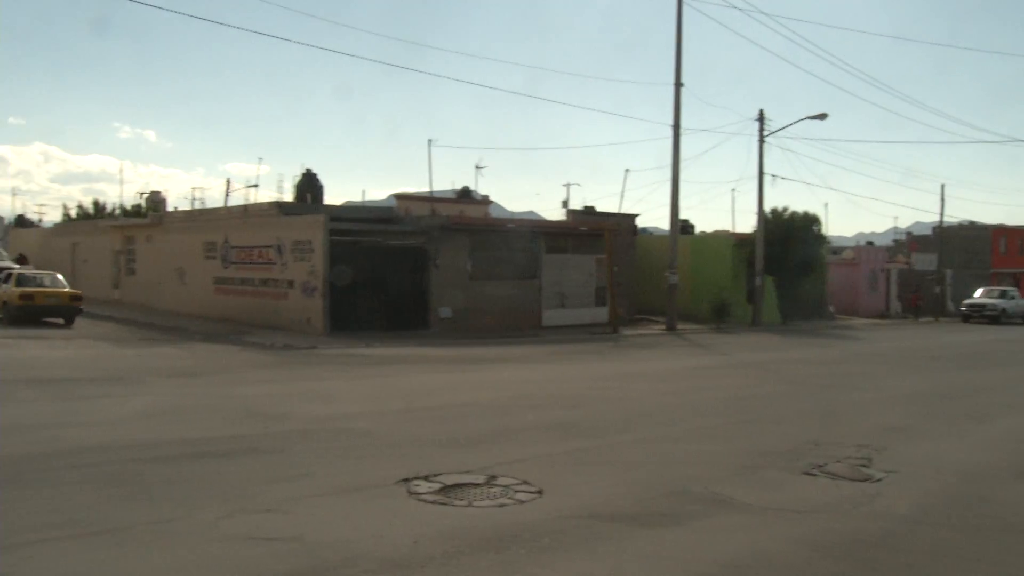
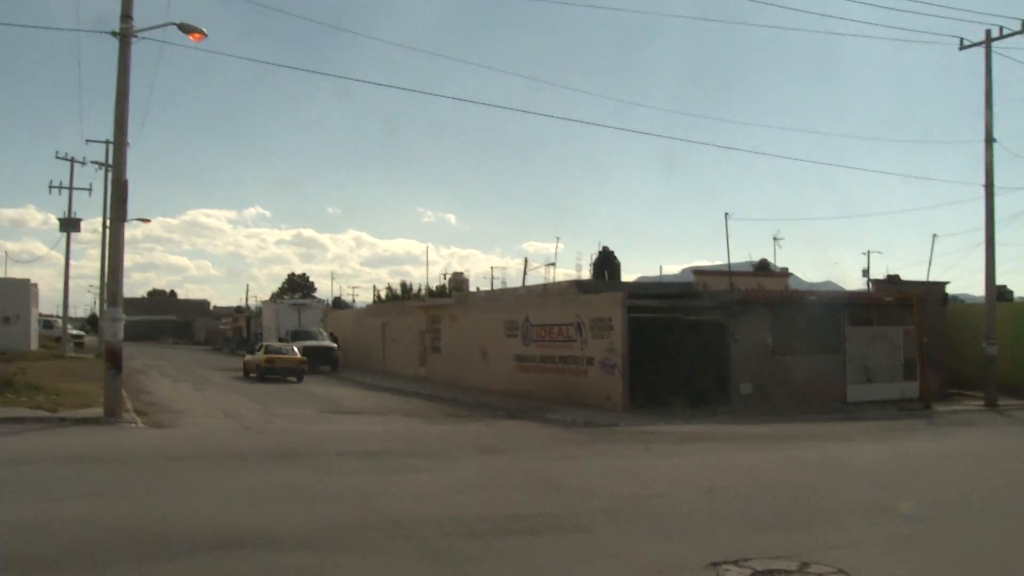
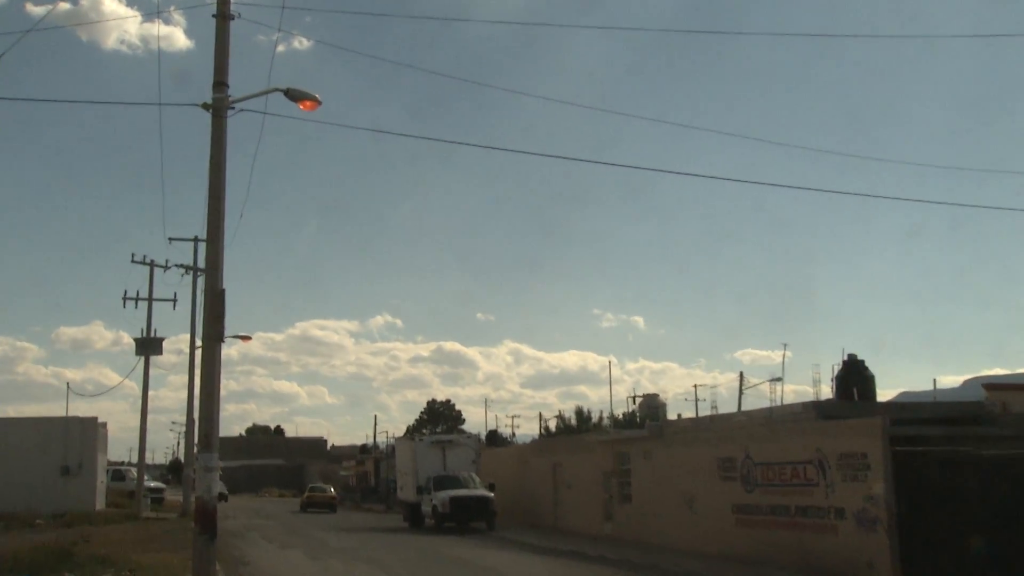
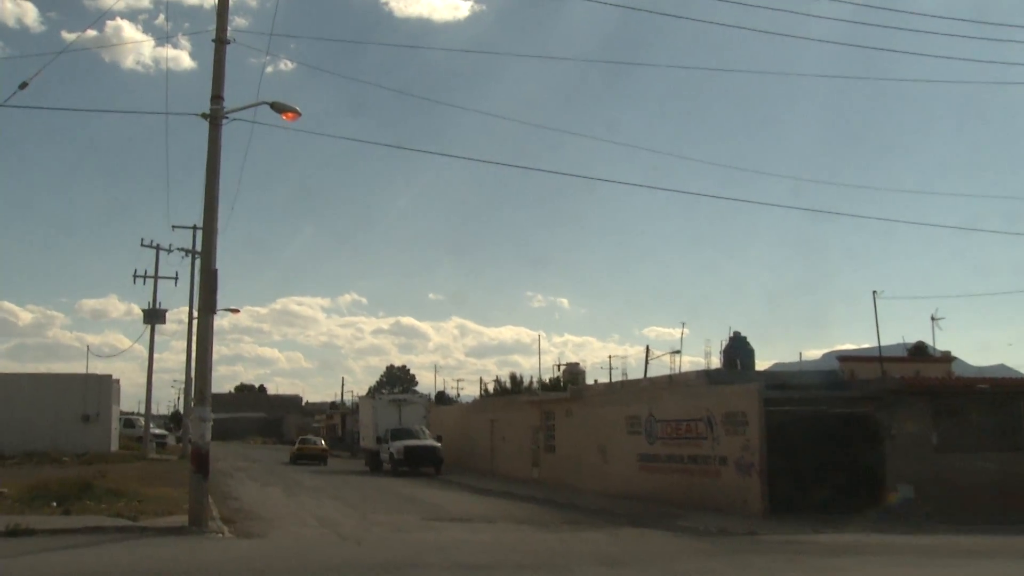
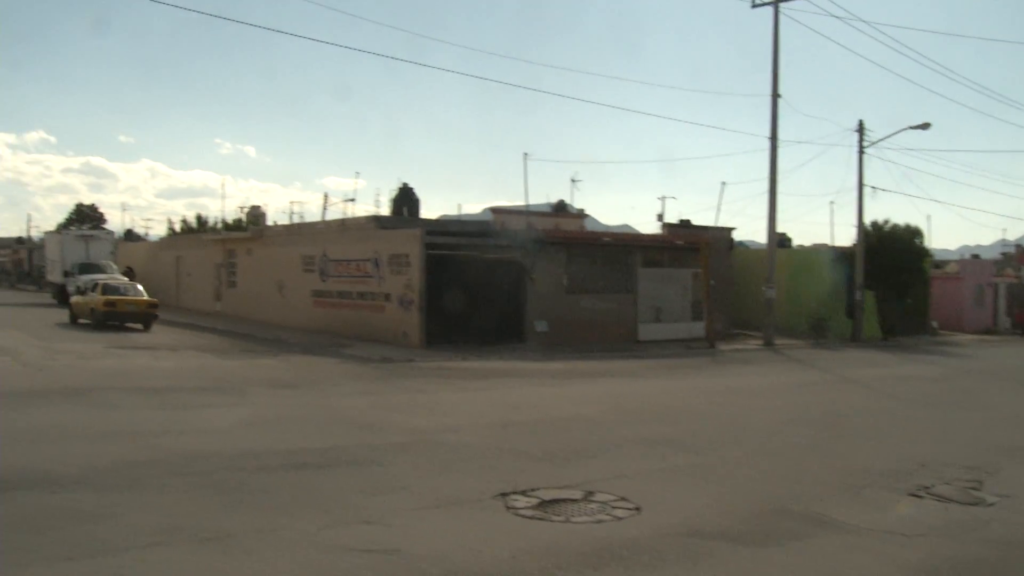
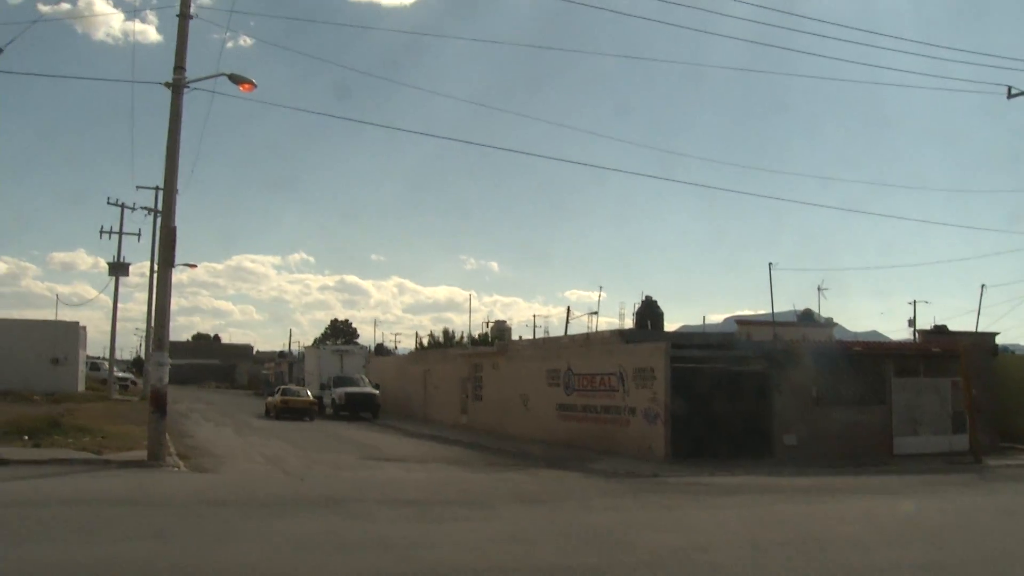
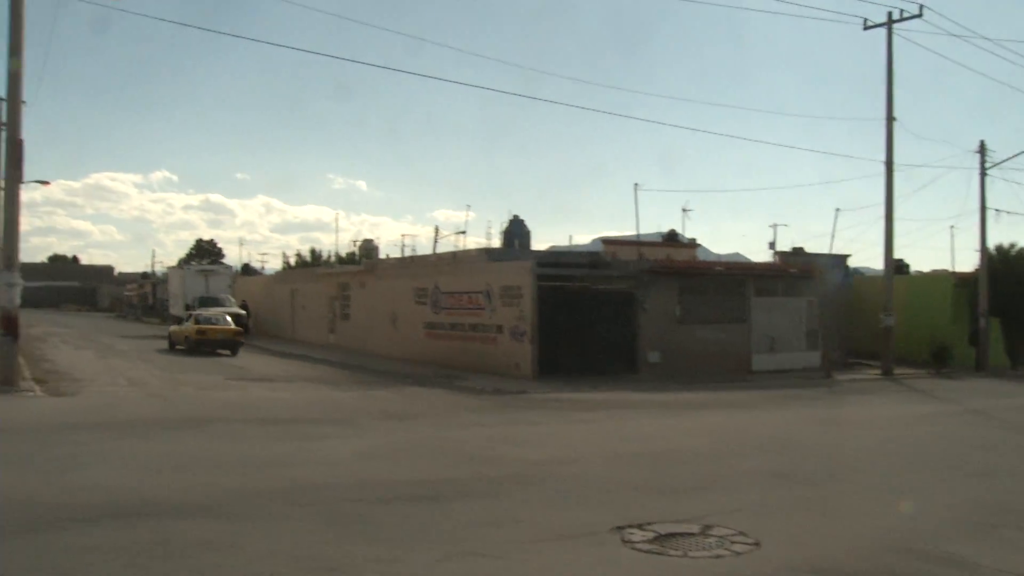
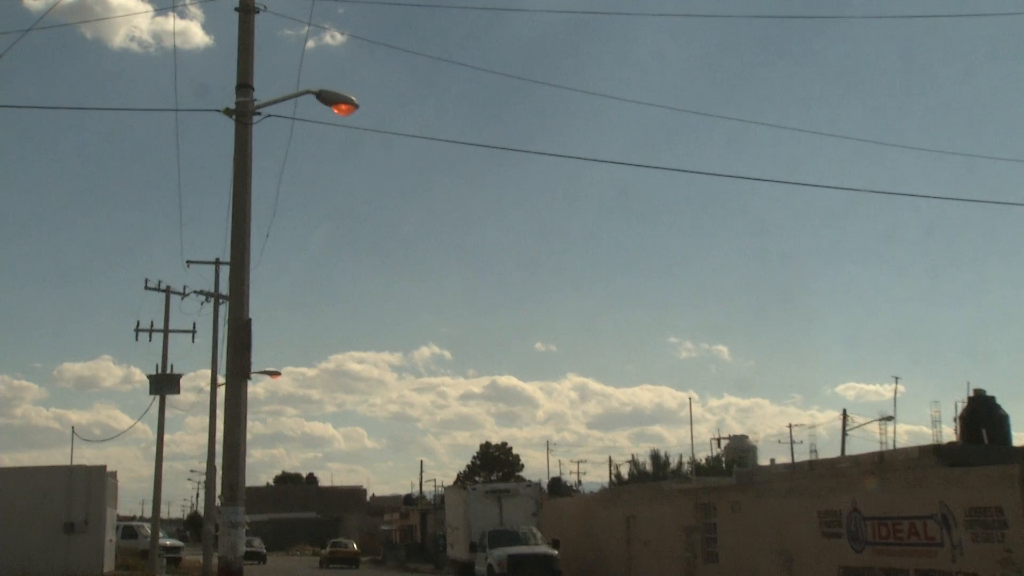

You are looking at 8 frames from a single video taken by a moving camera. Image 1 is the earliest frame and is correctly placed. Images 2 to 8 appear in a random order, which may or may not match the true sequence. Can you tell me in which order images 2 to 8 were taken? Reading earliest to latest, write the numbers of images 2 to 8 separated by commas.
5, 7, 2, 6, 4, 3, 8
